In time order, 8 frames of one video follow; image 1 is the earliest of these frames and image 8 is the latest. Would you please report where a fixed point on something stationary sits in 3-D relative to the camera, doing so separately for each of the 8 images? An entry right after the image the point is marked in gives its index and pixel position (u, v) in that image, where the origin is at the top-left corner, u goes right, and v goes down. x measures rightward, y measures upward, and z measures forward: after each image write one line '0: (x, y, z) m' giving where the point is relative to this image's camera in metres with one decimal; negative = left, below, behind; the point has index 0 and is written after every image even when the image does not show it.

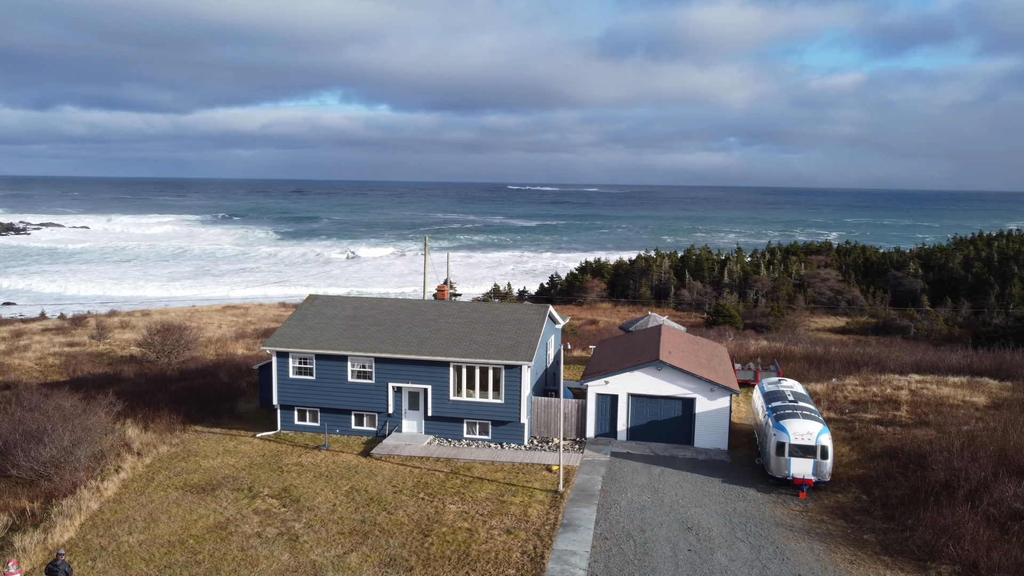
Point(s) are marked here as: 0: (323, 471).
0: (-4.4, -4.3, +18.9) m
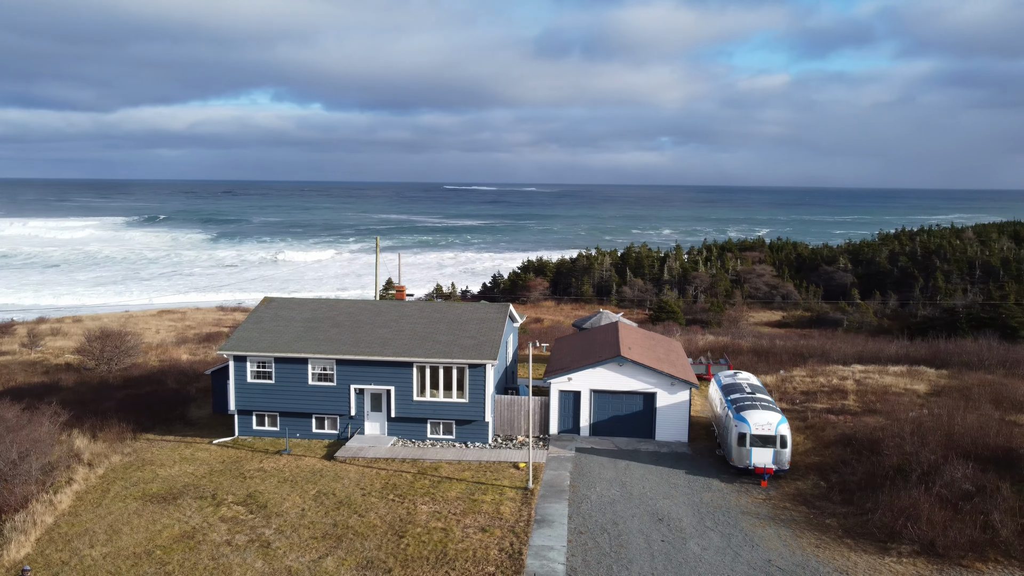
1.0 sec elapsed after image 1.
0: (-5.2, -4.3, +18.6) m
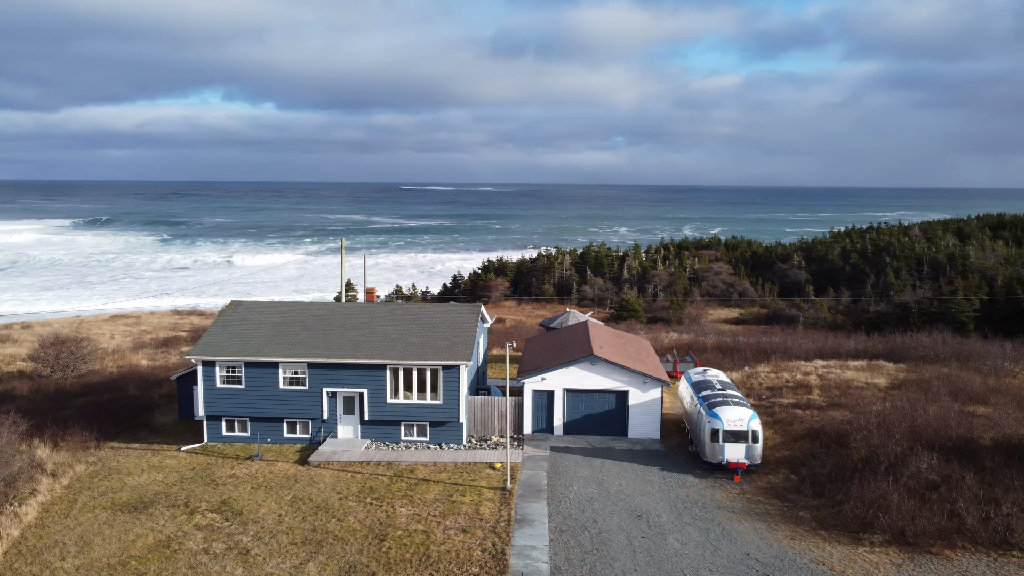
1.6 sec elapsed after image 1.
0: (-5.7, -4.4, +18.3) m
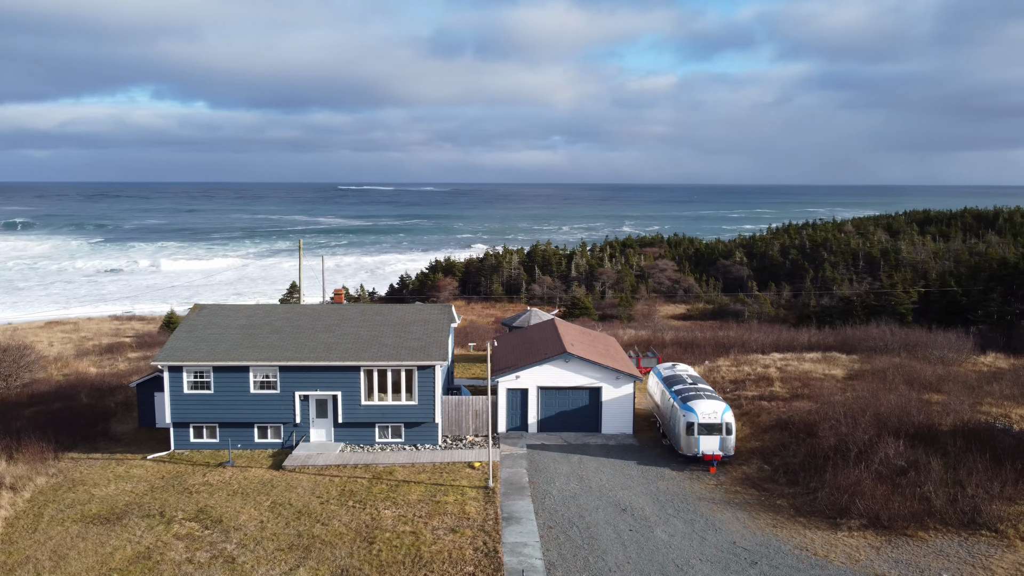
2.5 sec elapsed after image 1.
0: (-6.1, -4.5, +18.0) m
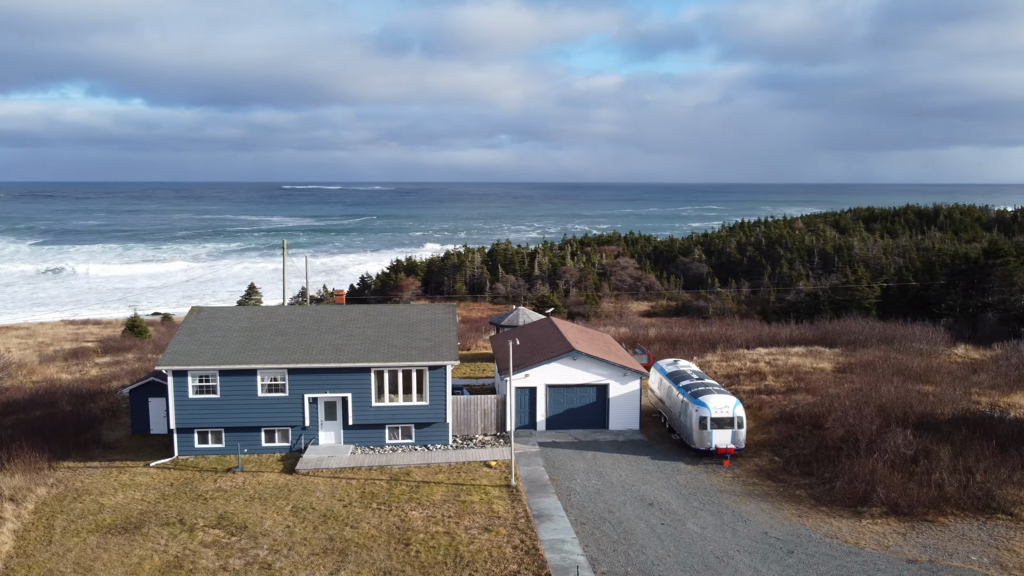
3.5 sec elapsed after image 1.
0: (-5.7, -4.5, +17.6) m
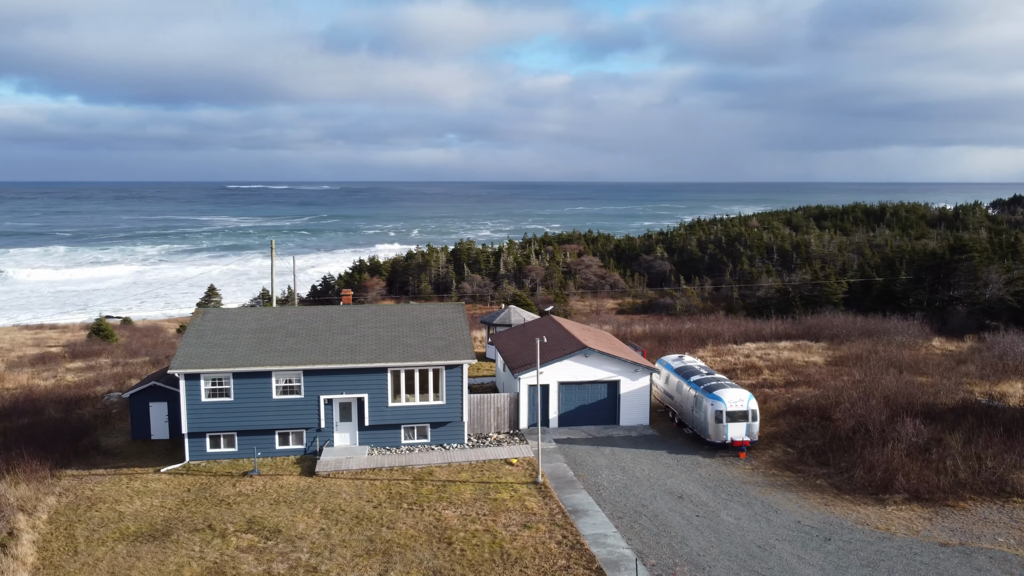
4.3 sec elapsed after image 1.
0: (-5.1, -4.5, +17.4) m
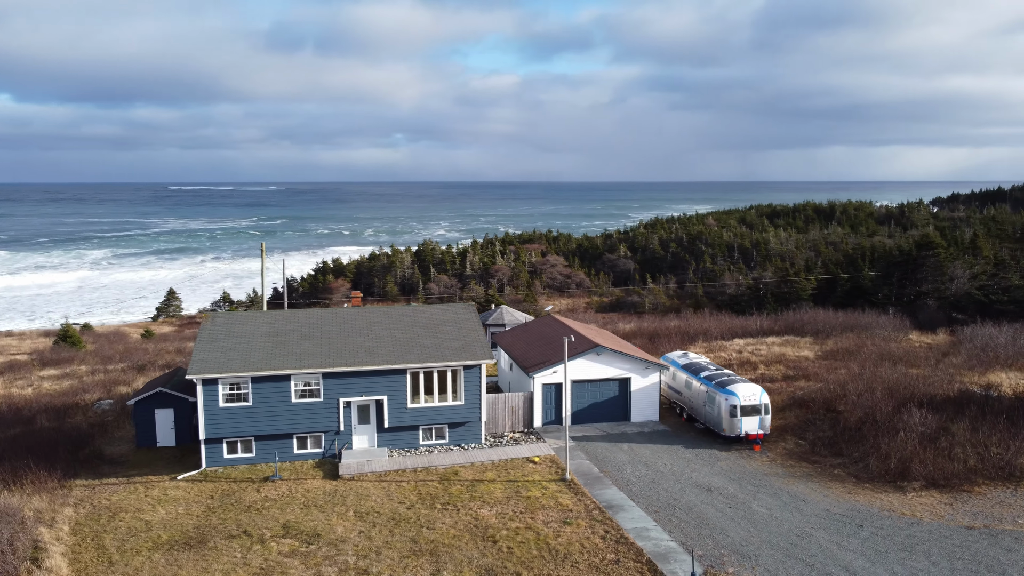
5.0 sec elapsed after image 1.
0: (-4.4, -4.6, +17.3) m
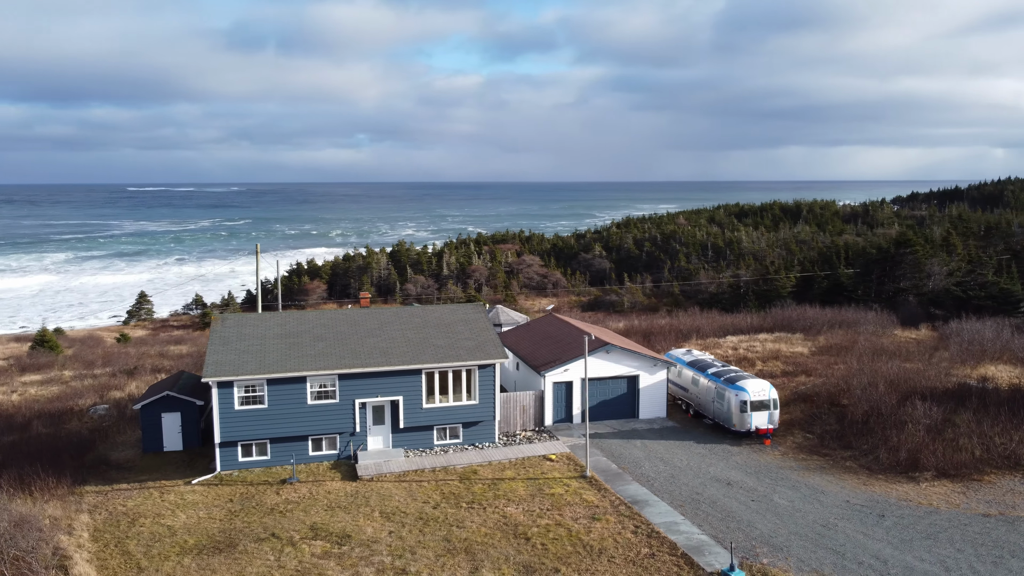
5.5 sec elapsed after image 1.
0: (-3.9, -4.6, +17.3) m
